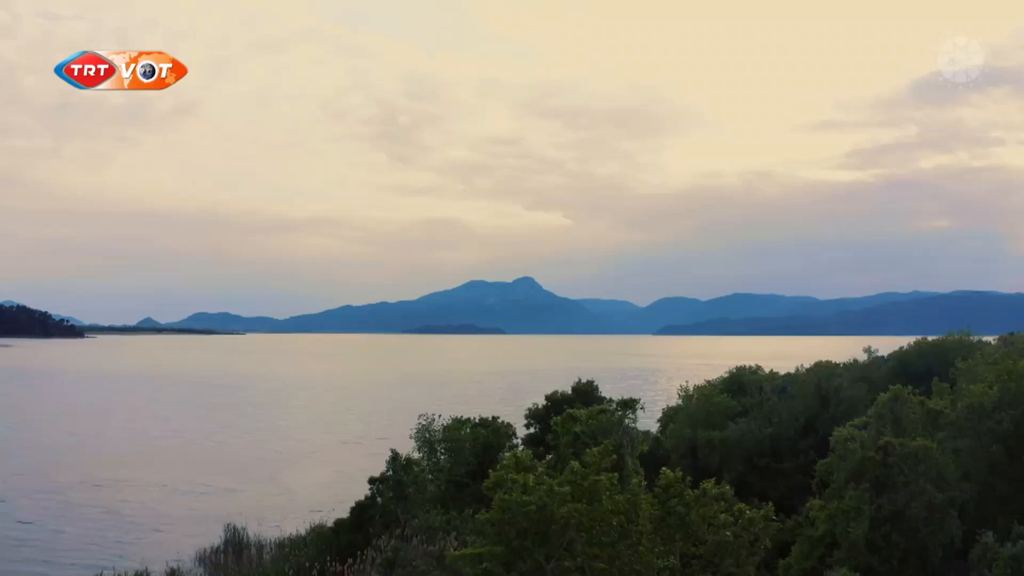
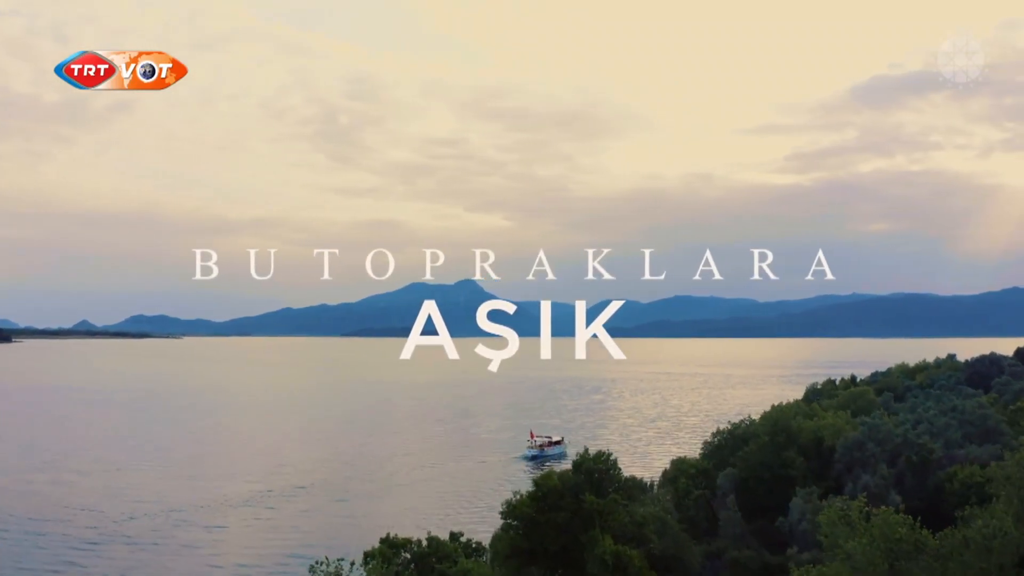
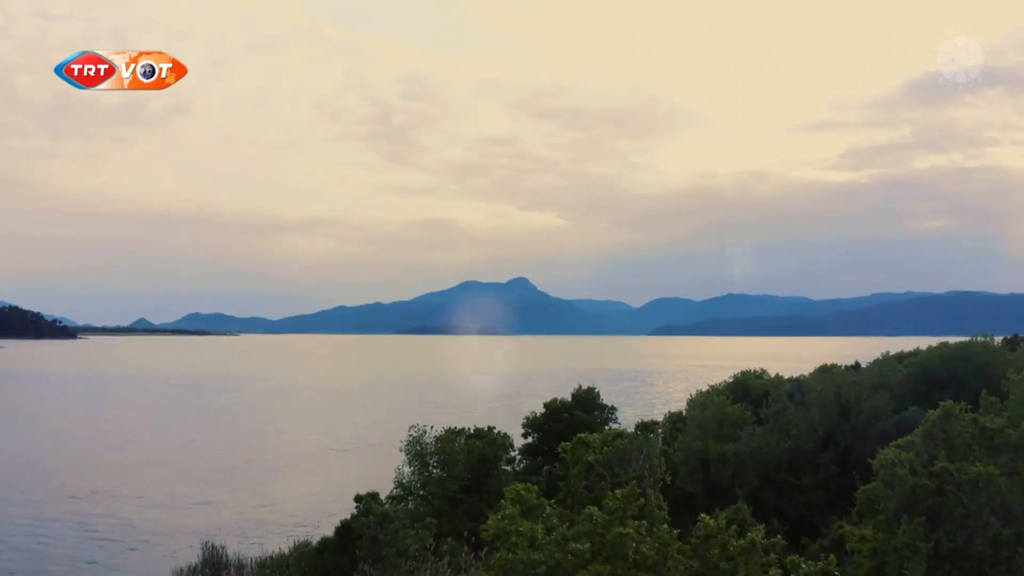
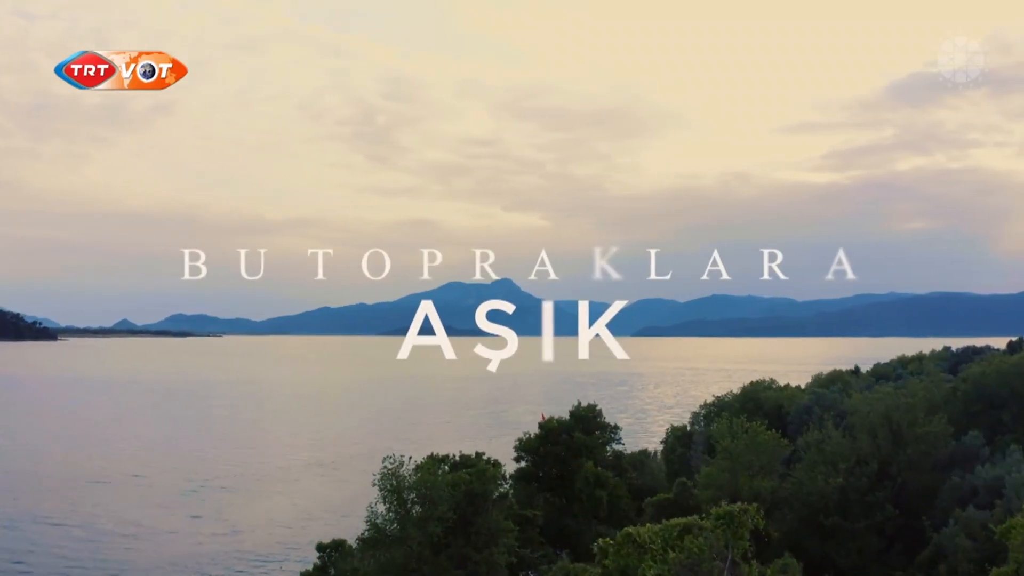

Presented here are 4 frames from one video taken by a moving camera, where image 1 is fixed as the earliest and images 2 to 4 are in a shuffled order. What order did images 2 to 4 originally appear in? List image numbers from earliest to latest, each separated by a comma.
3, 4, 2
